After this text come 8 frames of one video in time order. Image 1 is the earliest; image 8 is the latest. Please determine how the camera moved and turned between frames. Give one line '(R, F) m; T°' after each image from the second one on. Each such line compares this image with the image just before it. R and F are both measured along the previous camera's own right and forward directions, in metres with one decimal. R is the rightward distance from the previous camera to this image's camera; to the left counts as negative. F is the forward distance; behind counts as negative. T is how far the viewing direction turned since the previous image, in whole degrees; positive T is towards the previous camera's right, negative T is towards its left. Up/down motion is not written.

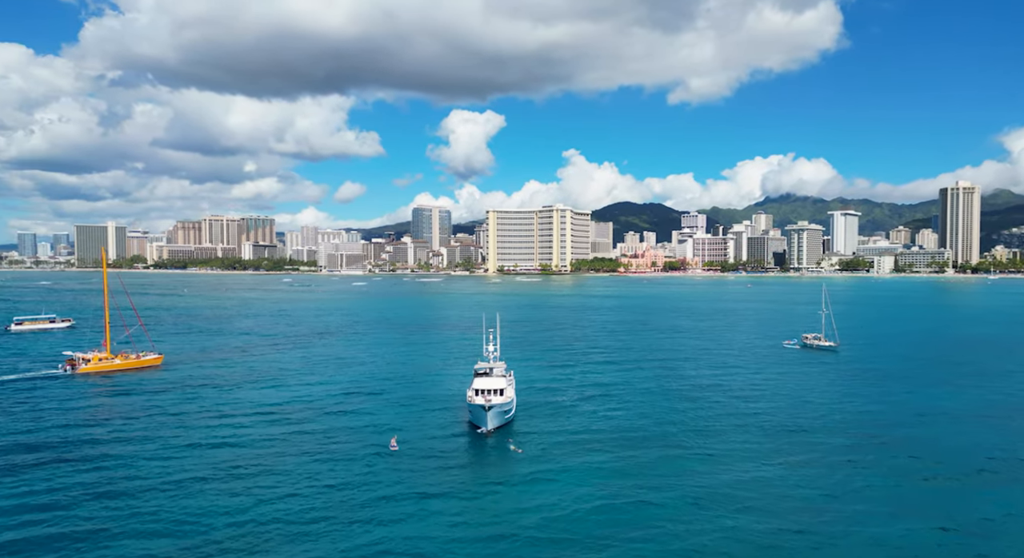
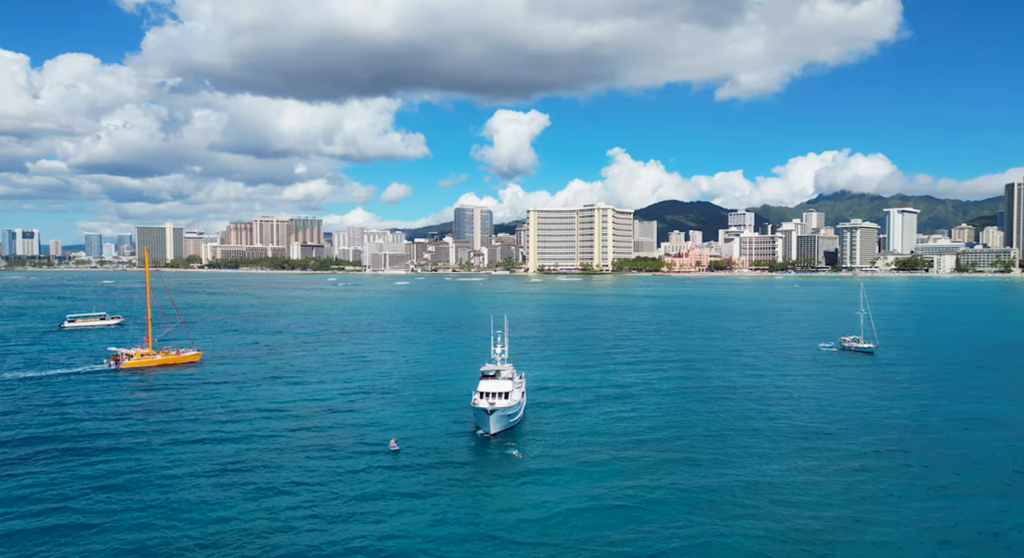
(+3.7, -1.0) m; -4°
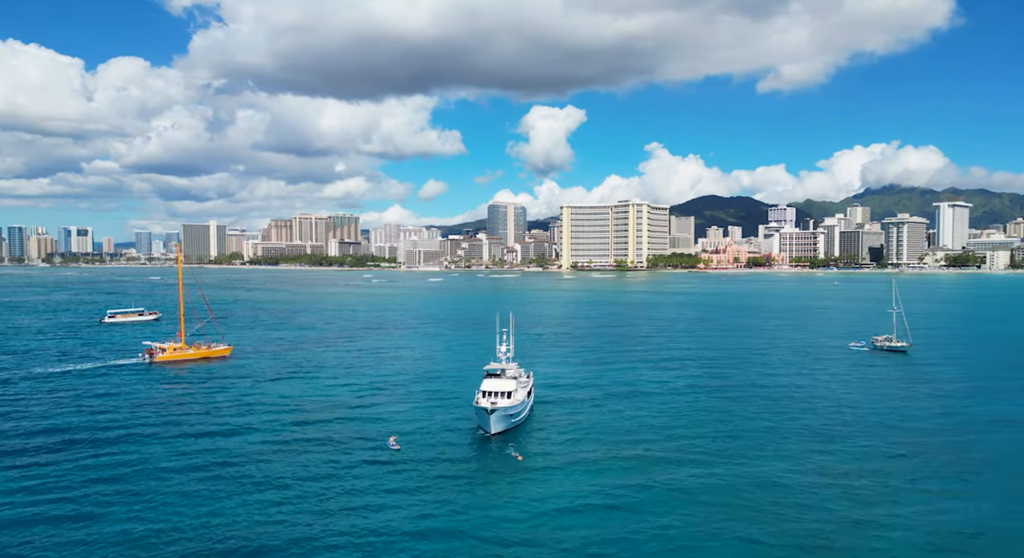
(+3.2, -0.5) m; -4°
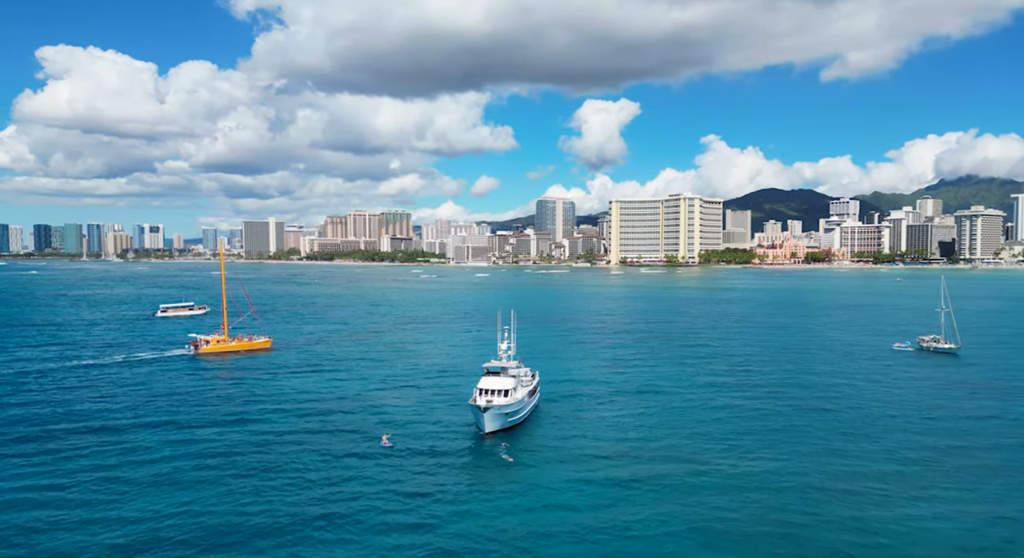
(+4.9, -0.4) m; -5°
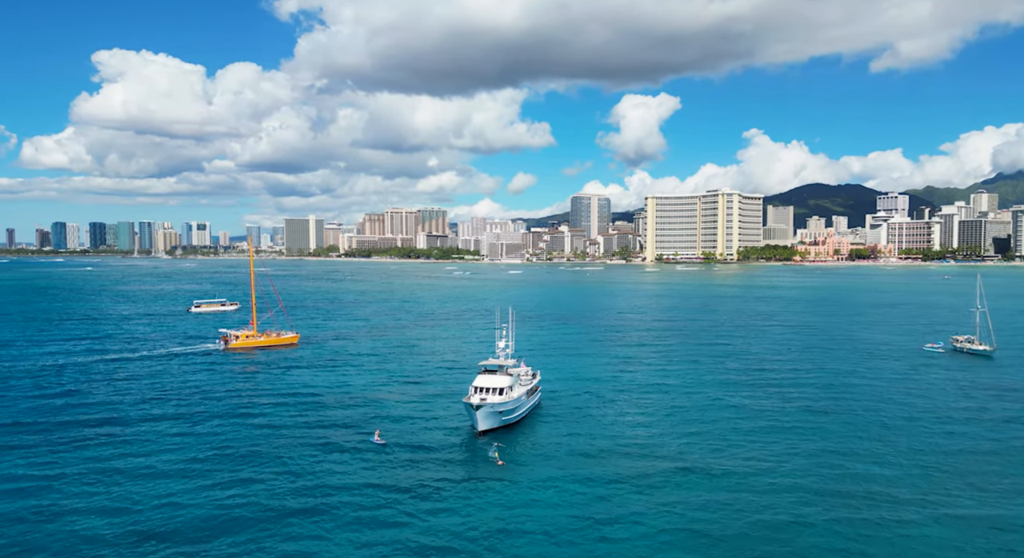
(+3.5, -0.1) m; -4°
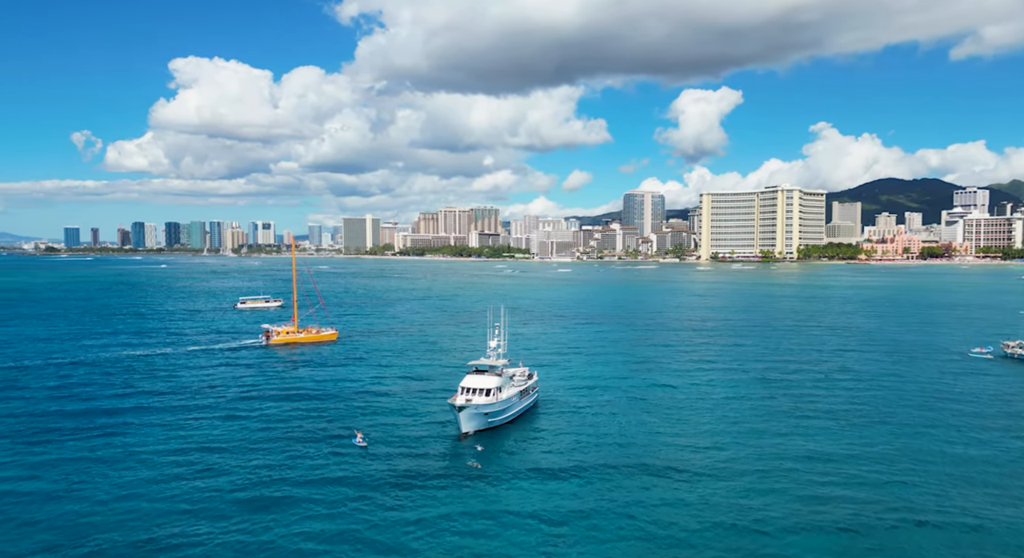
(+5.3, +0.5) m; -6°
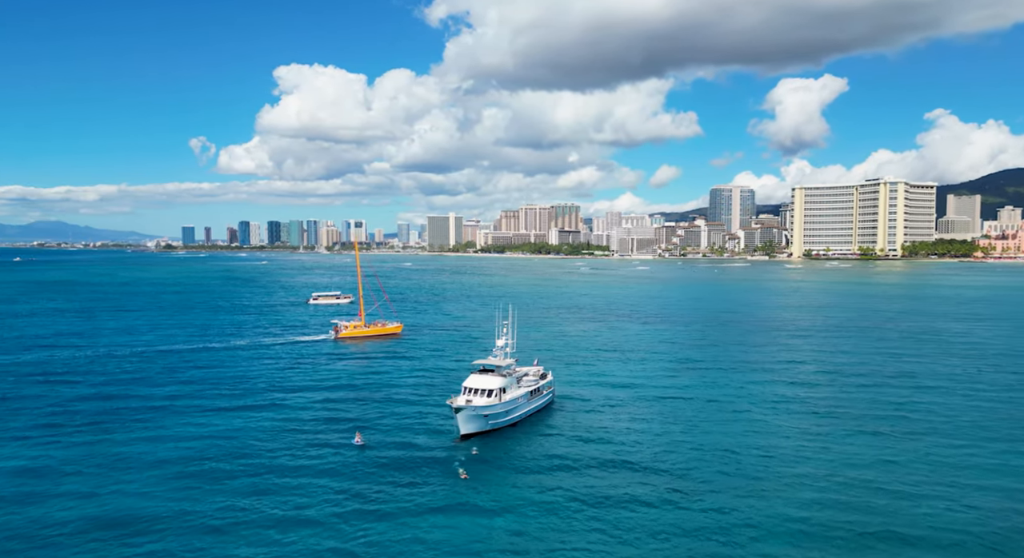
(+6.1, +1.9) m; -8°
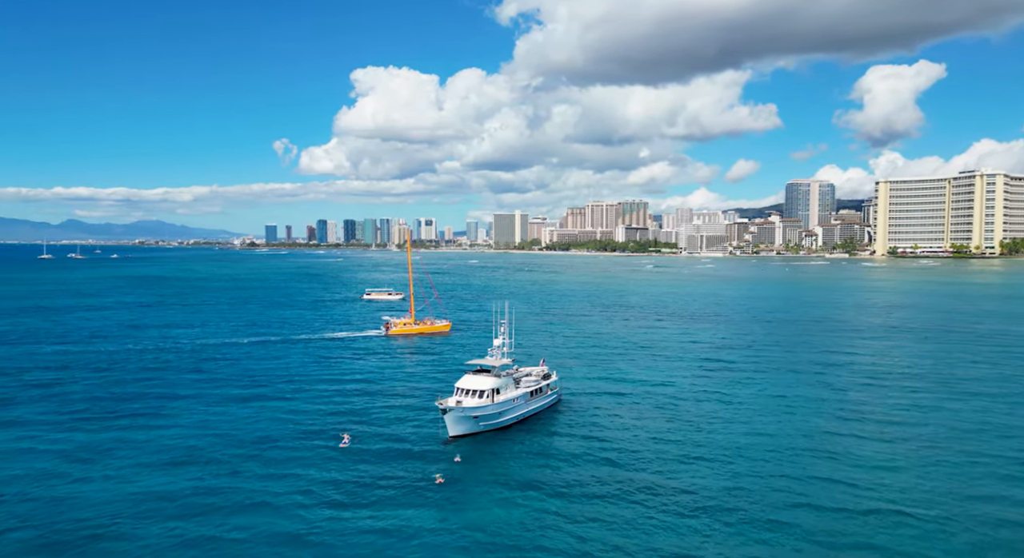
(+4.9, +2.3) m; -7°
